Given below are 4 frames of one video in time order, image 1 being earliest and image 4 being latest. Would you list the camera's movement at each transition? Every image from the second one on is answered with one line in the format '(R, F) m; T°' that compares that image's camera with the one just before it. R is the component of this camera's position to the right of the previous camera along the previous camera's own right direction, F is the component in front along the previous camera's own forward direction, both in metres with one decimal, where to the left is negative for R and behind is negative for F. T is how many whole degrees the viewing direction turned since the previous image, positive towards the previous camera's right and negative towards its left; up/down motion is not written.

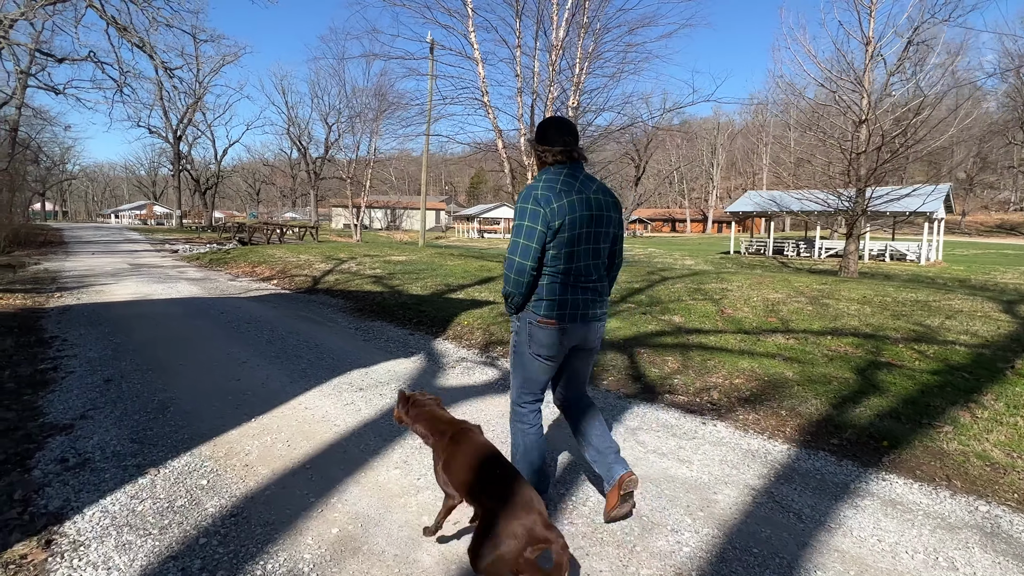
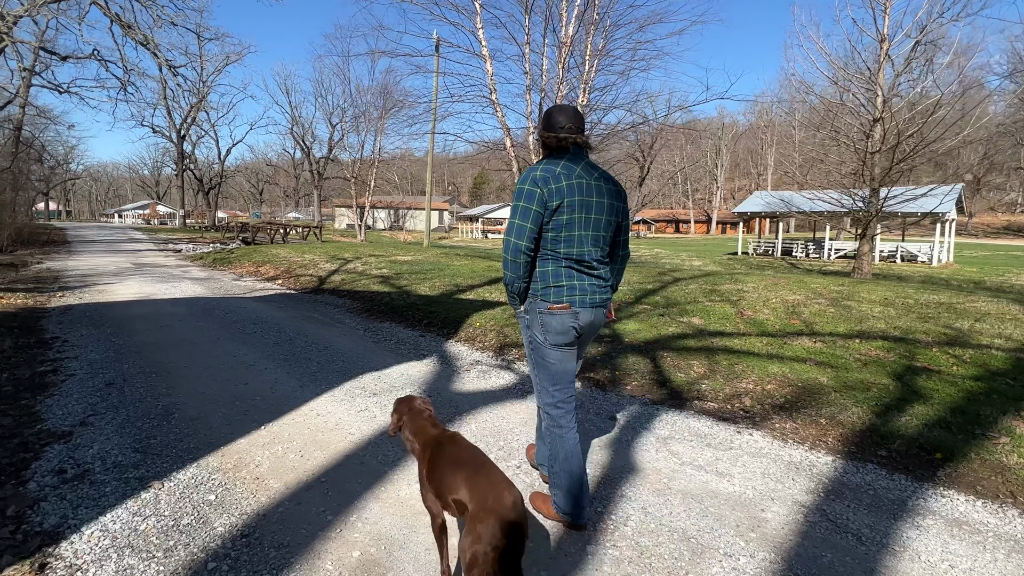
(-0.1, +0.2) m; 0°
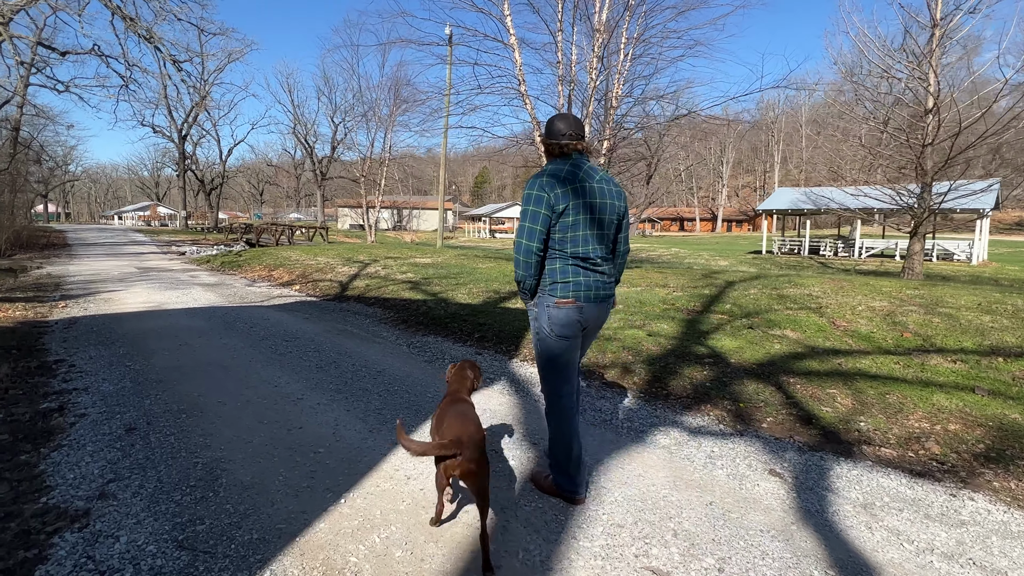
(-0.8, +0.9) m; 0°
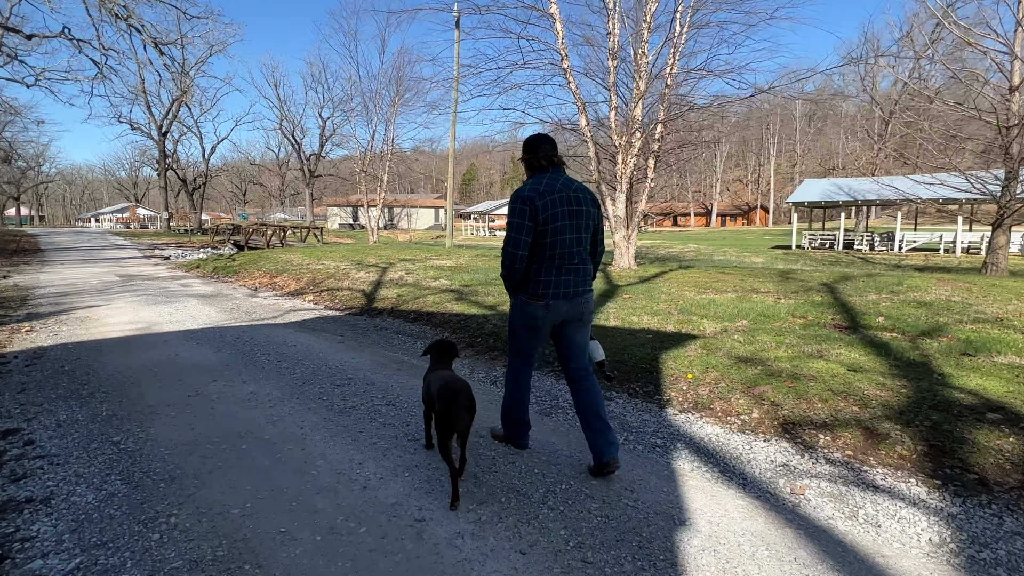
(-1.2, +1.7) m; +1°
